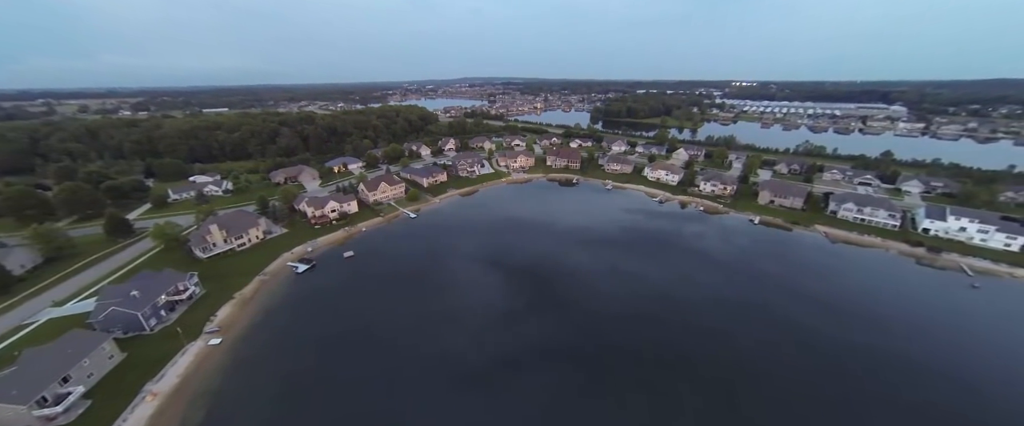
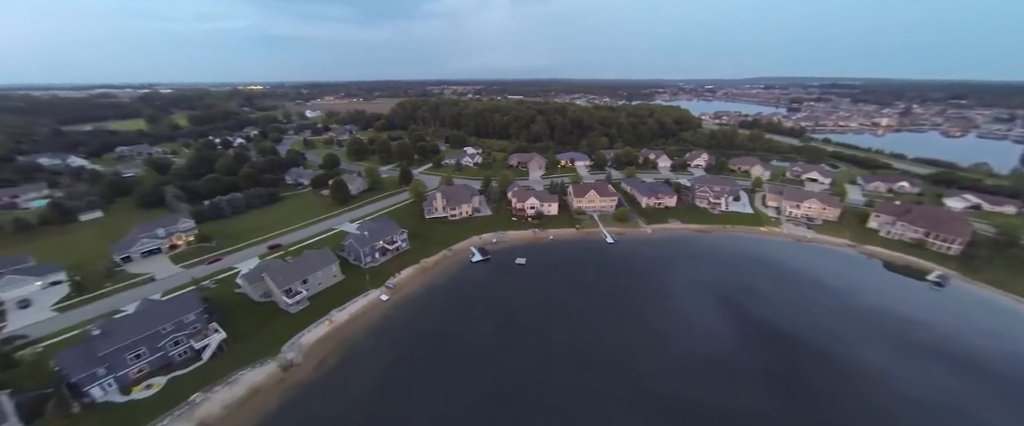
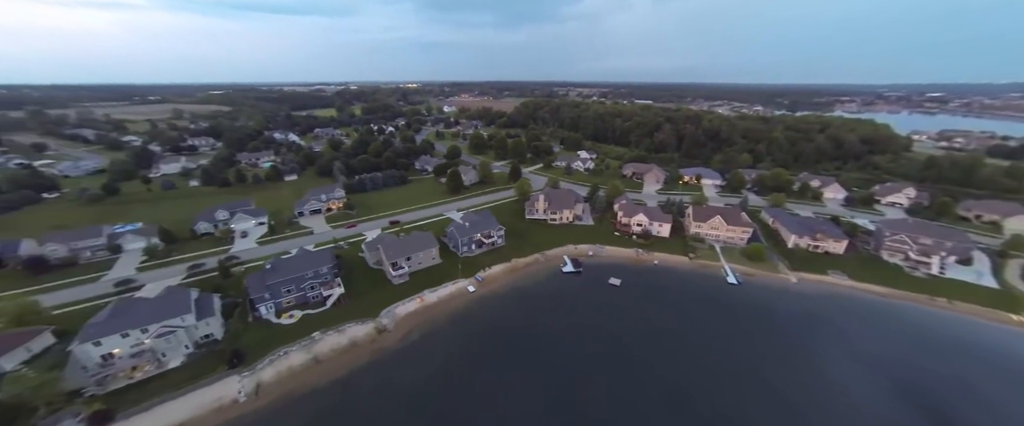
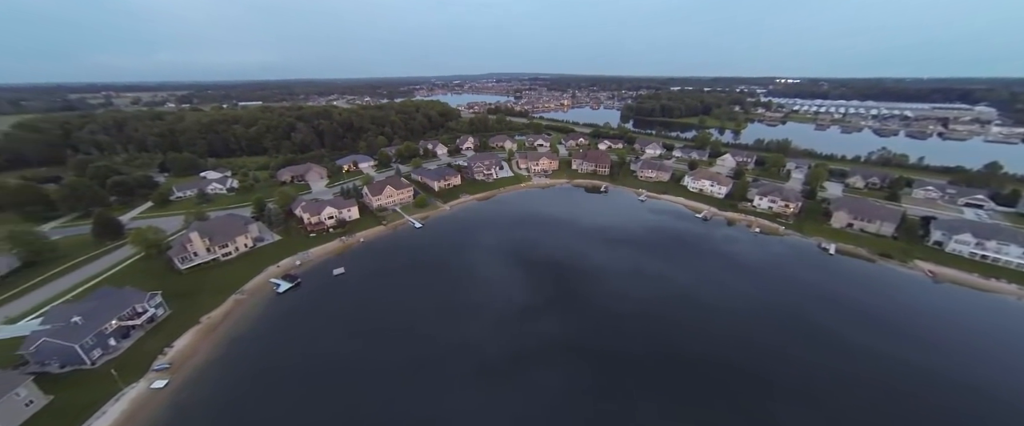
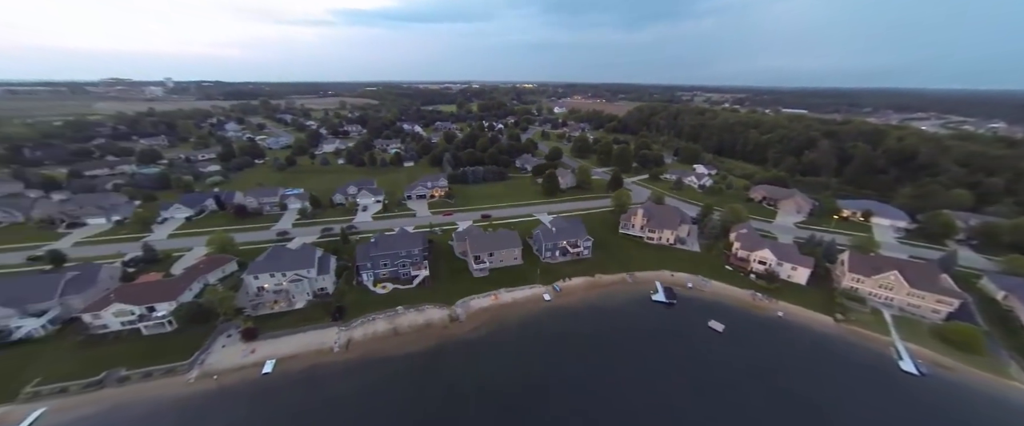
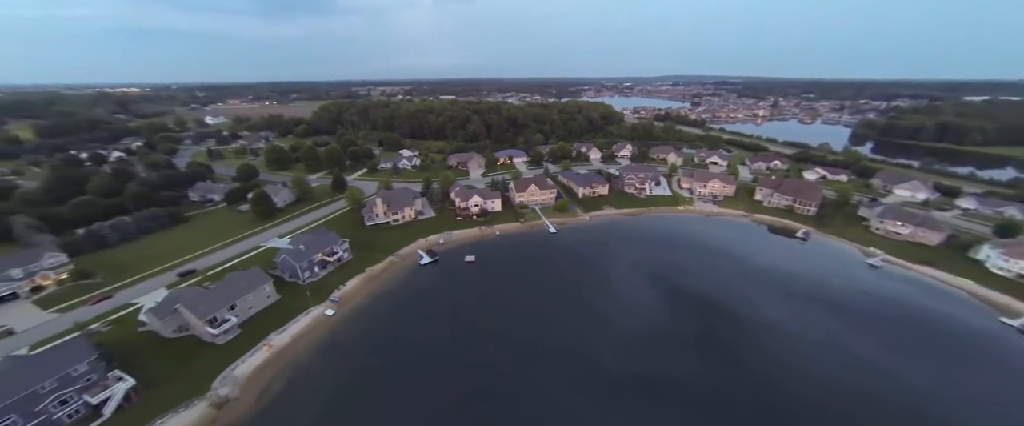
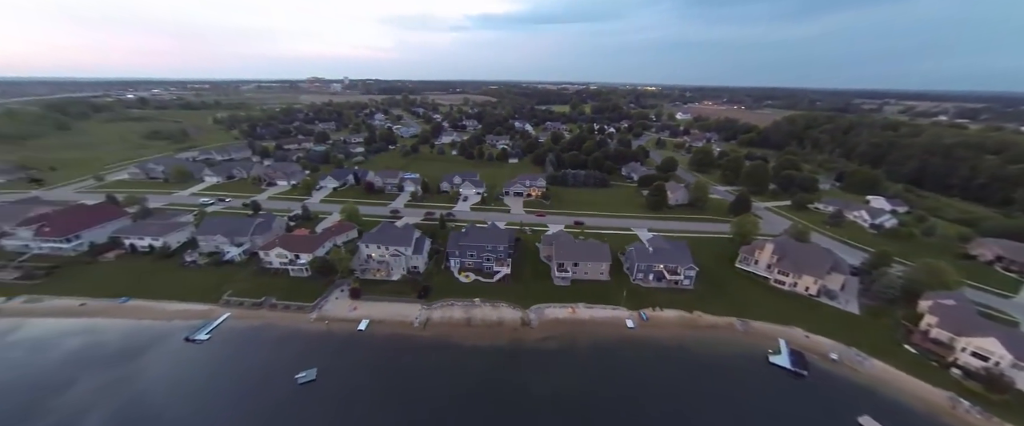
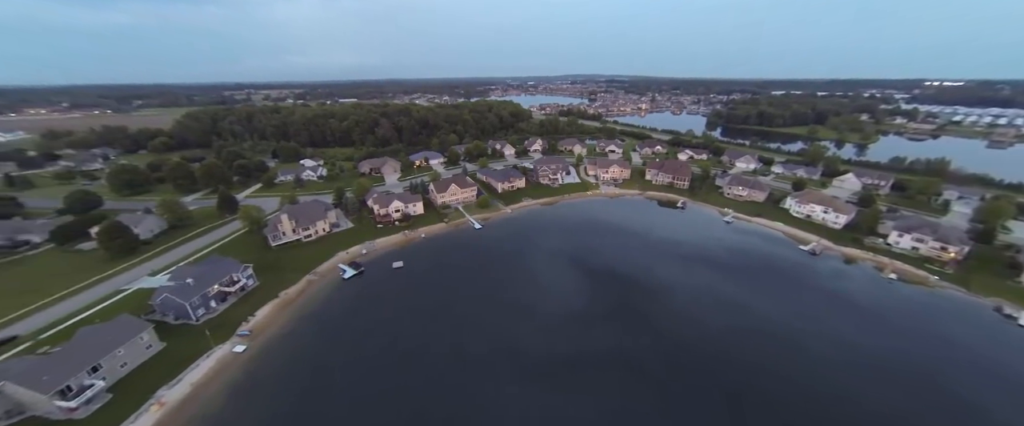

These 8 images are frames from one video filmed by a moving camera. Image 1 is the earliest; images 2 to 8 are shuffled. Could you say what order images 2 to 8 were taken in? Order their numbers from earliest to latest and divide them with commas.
4, 8, 6, 2, 3, 5, 7
